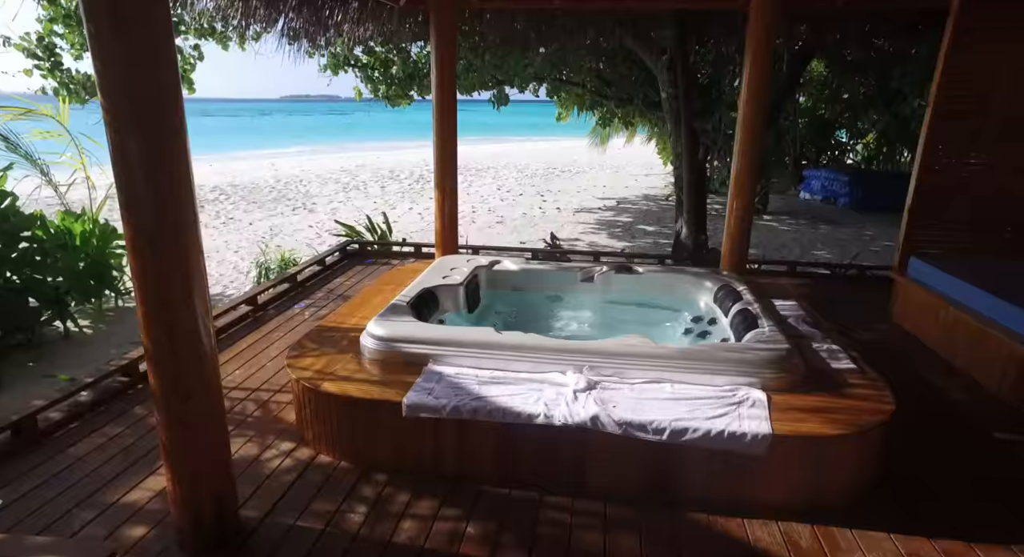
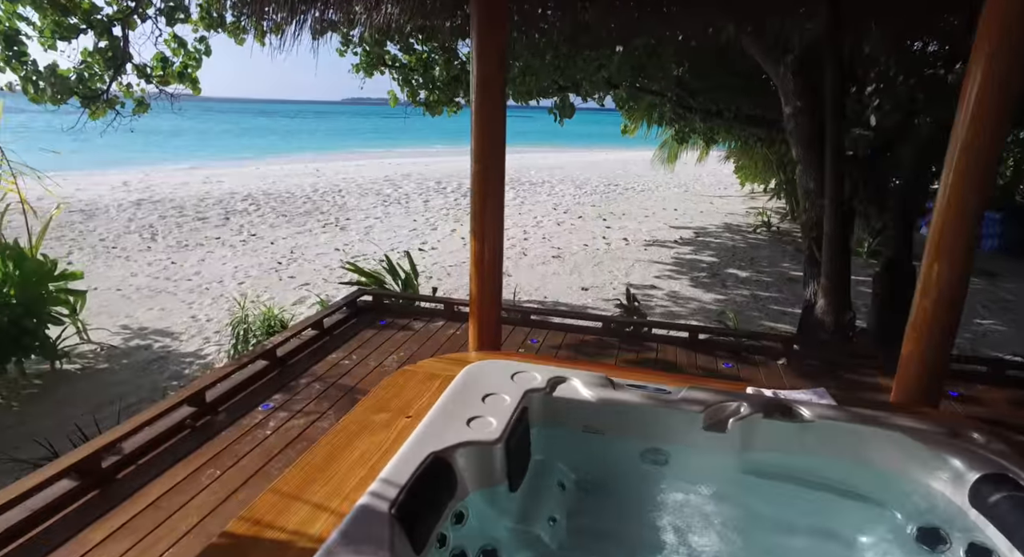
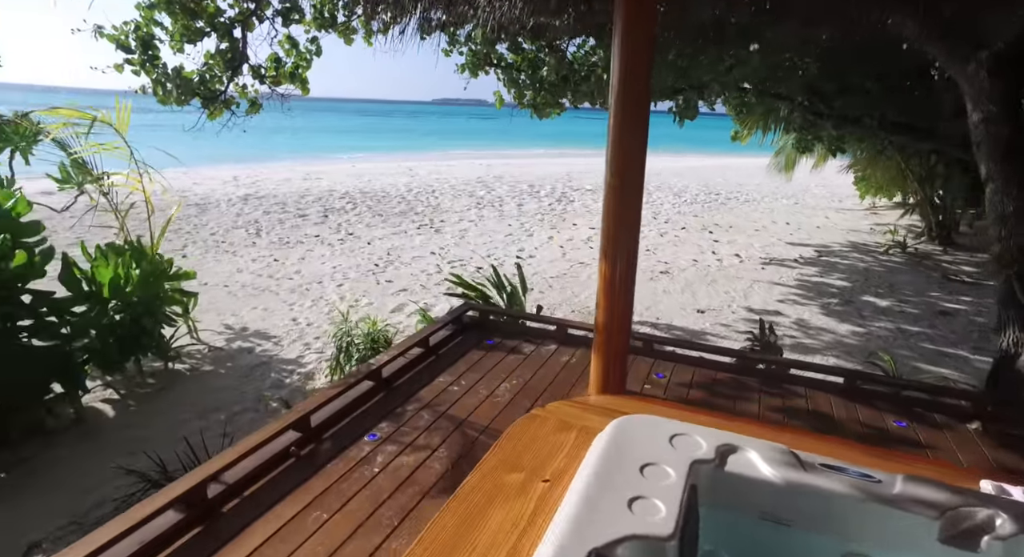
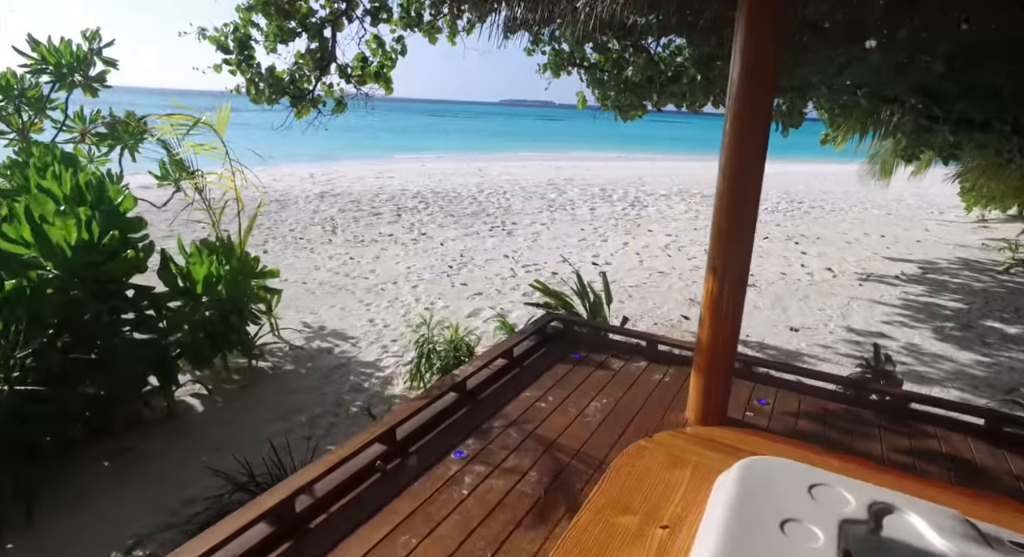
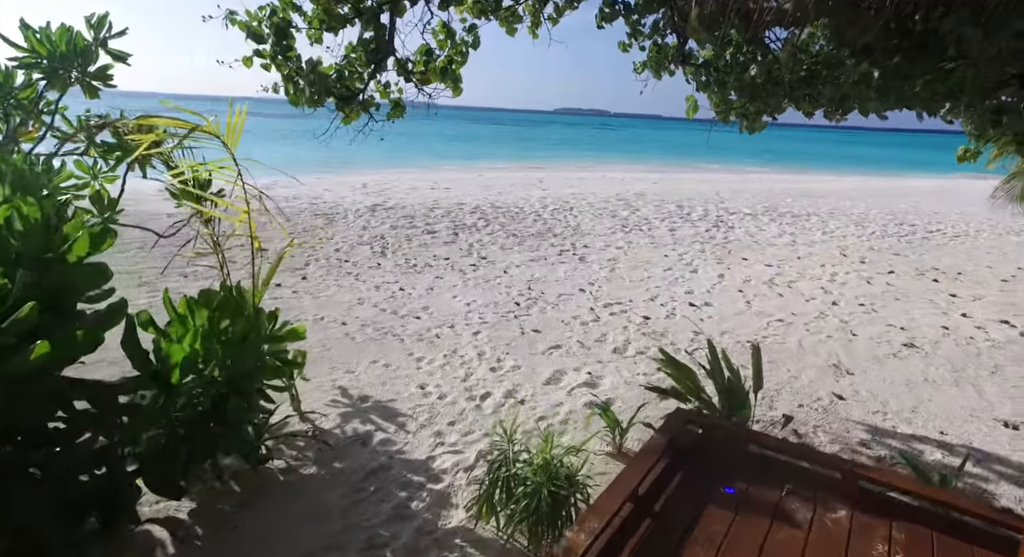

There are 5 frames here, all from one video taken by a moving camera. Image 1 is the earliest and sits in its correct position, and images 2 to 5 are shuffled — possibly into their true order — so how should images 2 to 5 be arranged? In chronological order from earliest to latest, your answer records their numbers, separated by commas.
2, 3, 4, 5
